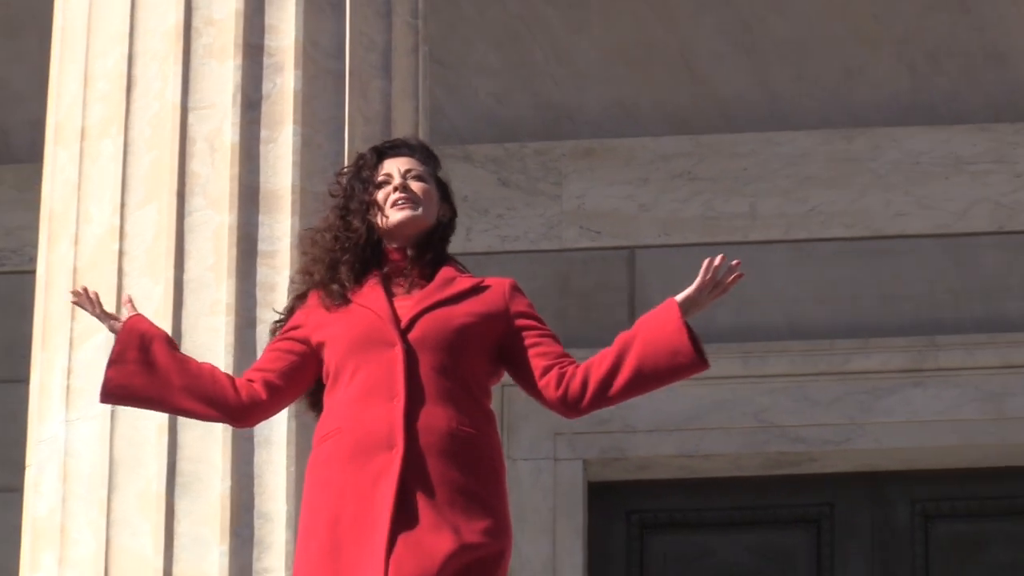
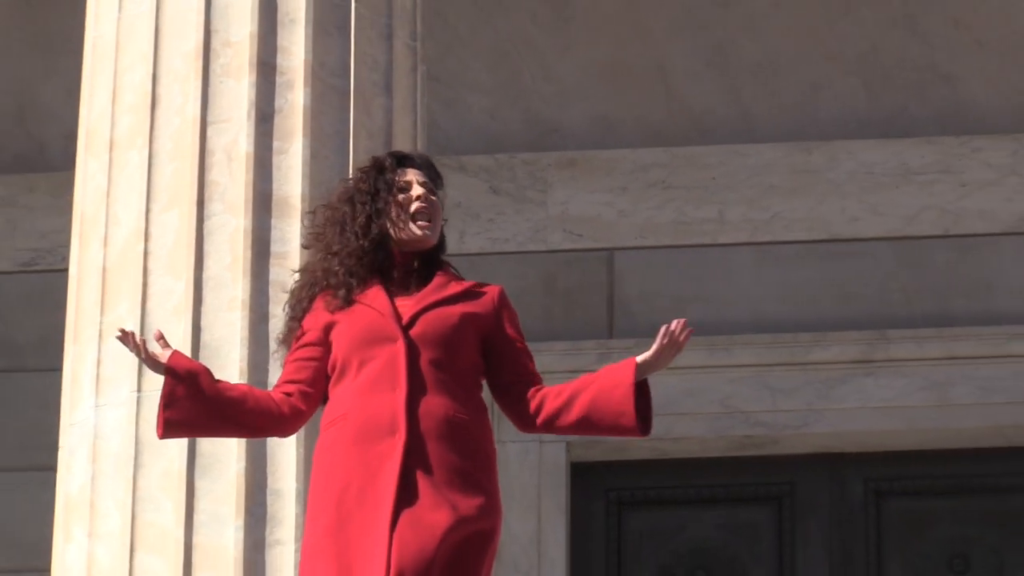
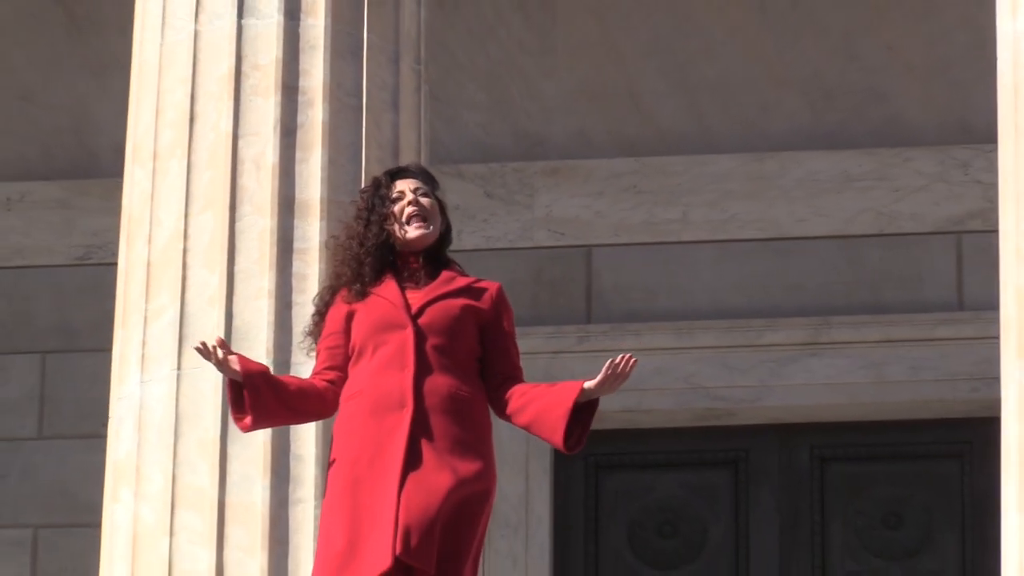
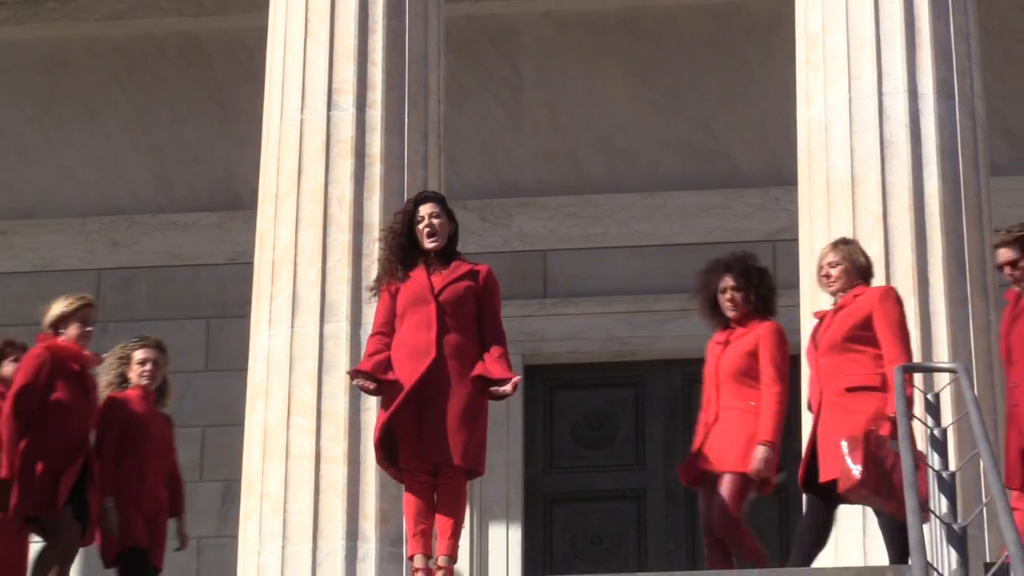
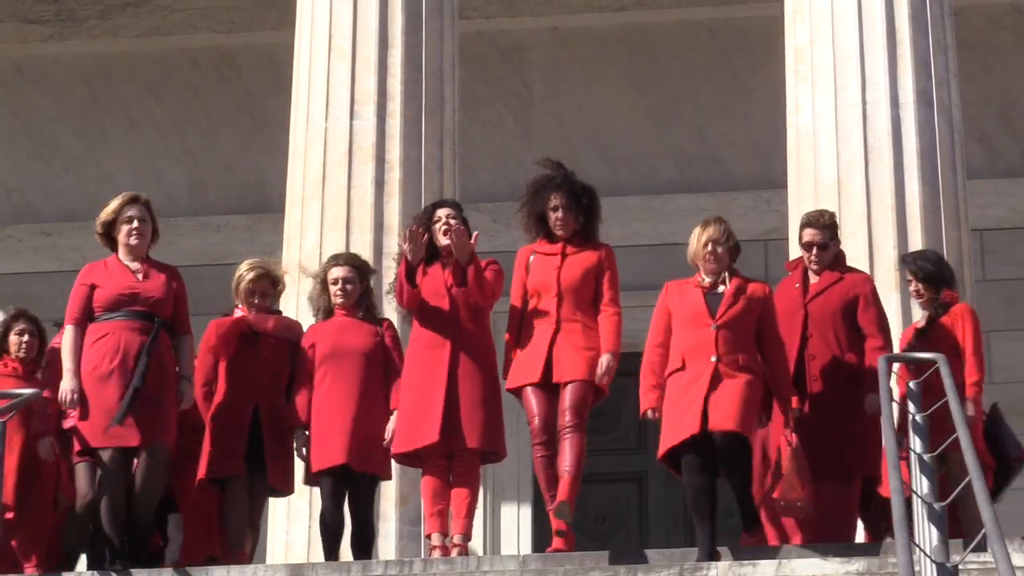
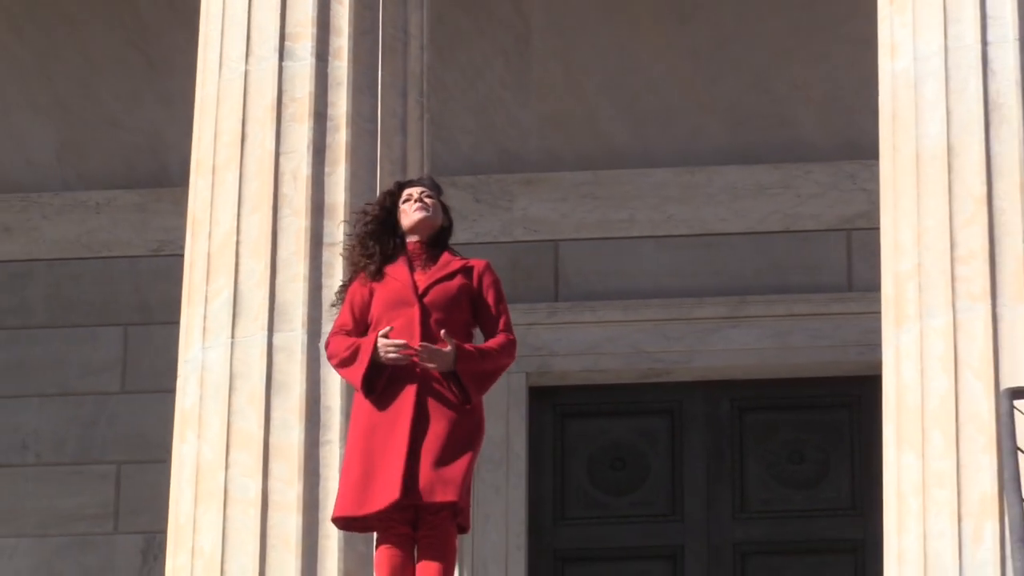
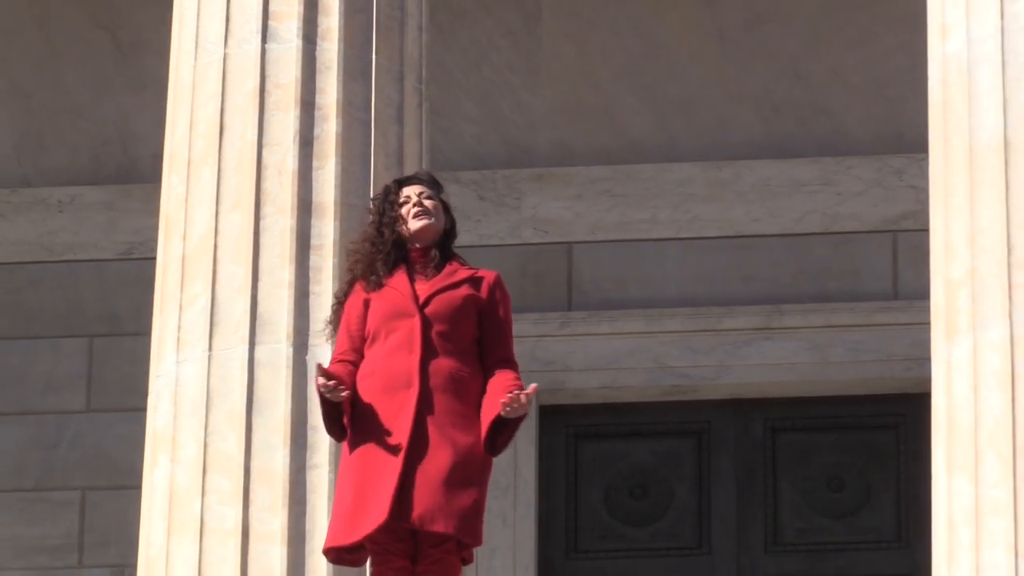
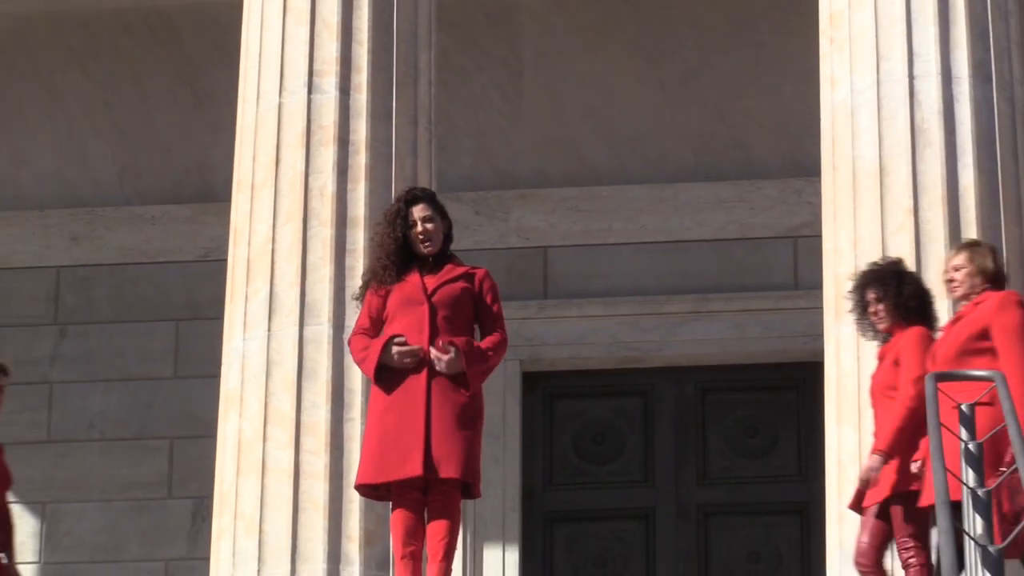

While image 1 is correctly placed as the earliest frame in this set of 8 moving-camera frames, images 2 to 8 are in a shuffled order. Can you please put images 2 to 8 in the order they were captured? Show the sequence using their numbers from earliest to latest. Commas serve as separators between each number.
2, 3, 7, 6, 8, 4, 5
